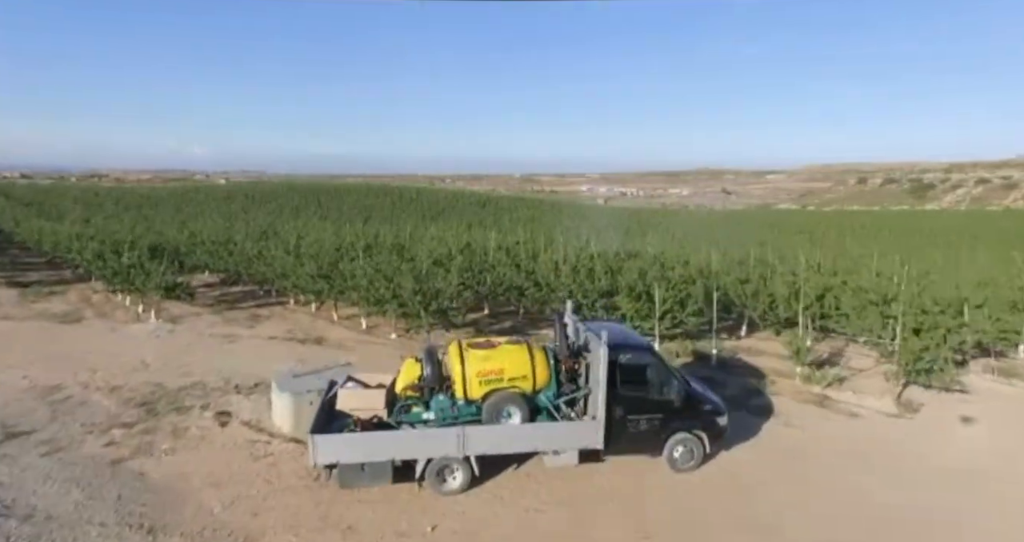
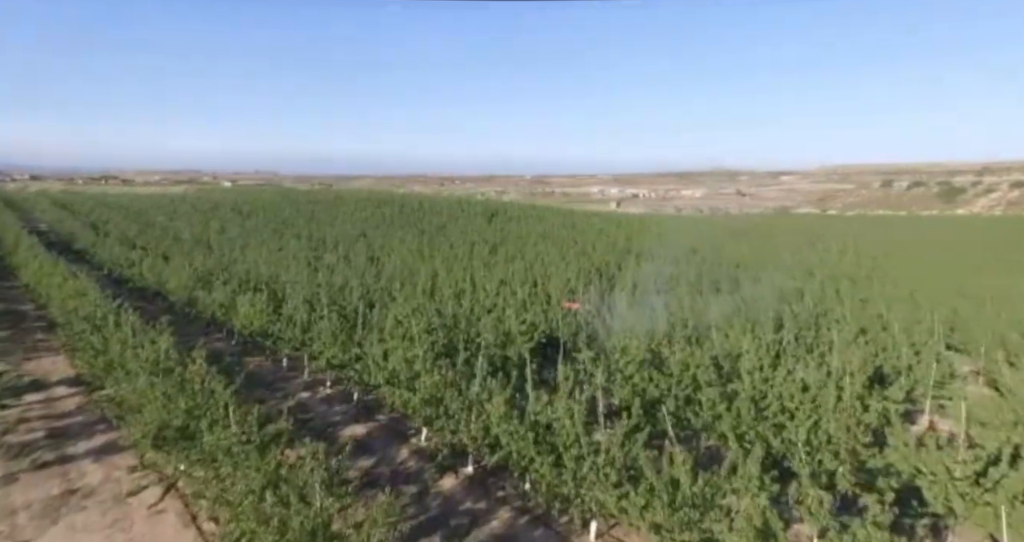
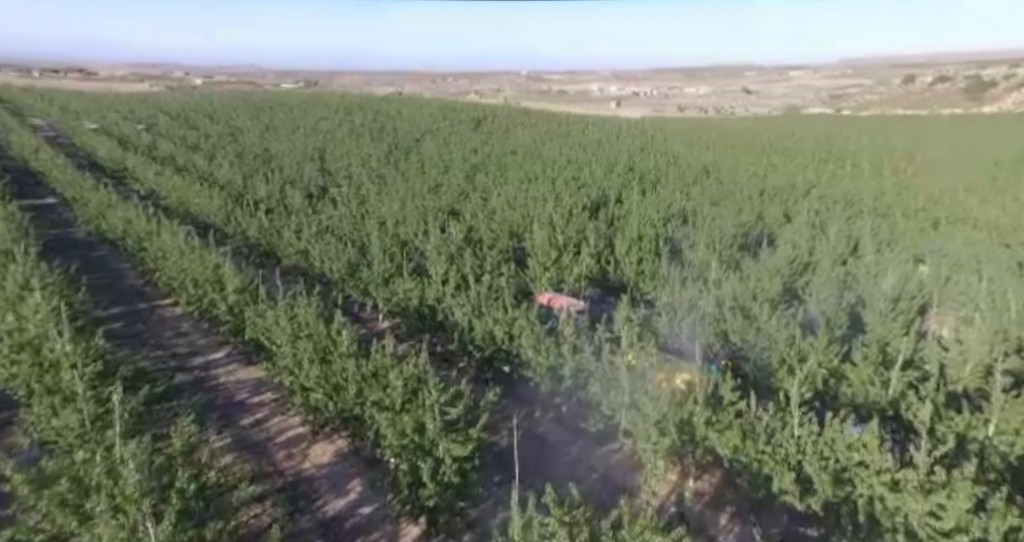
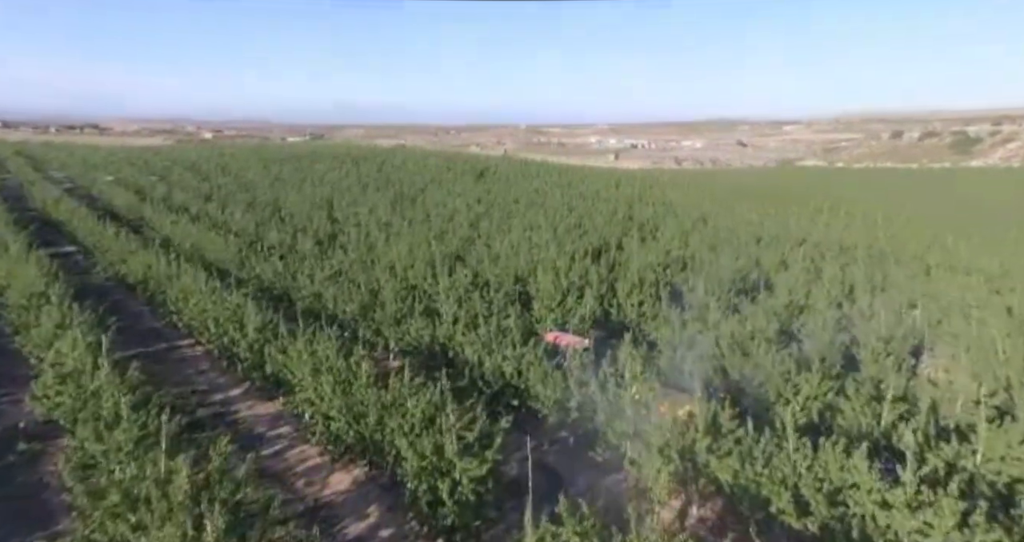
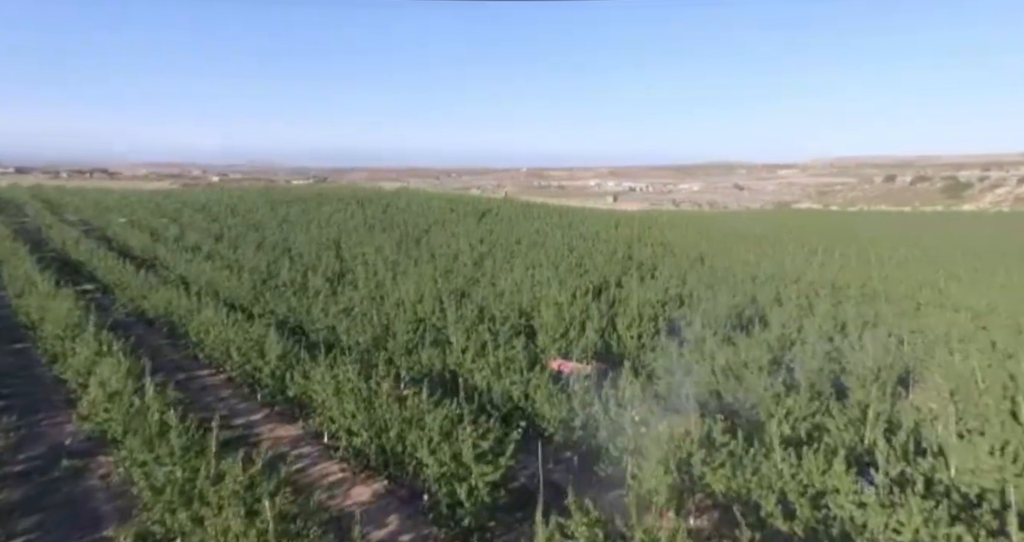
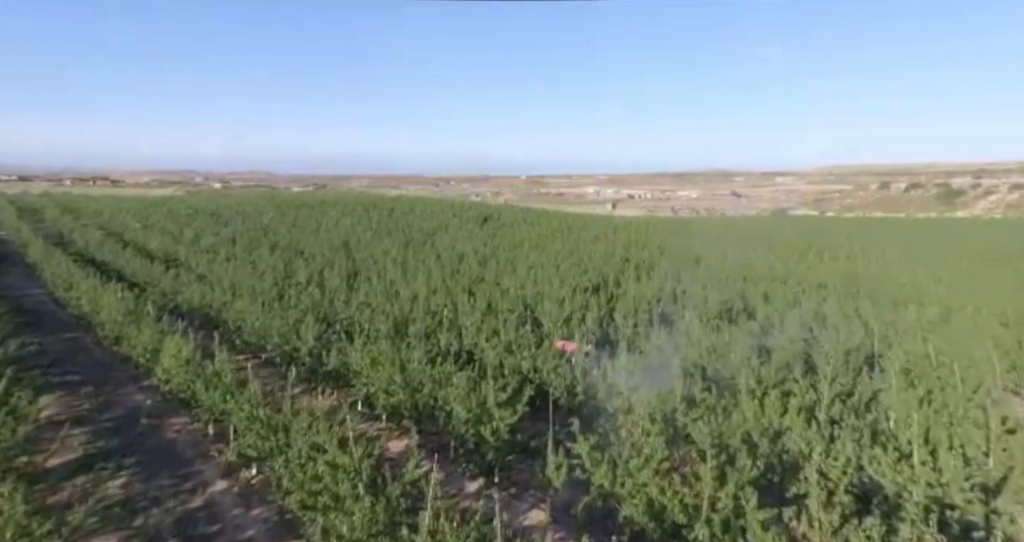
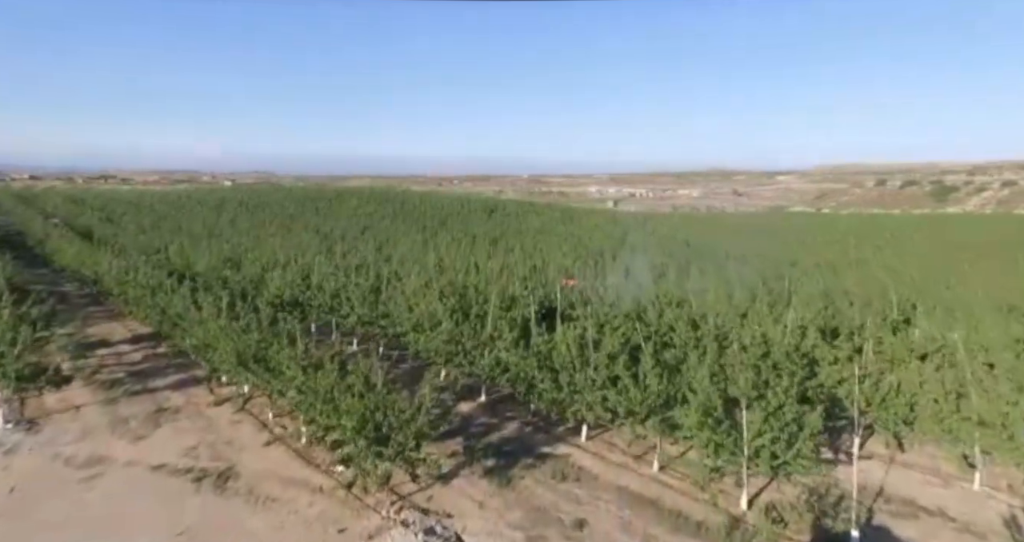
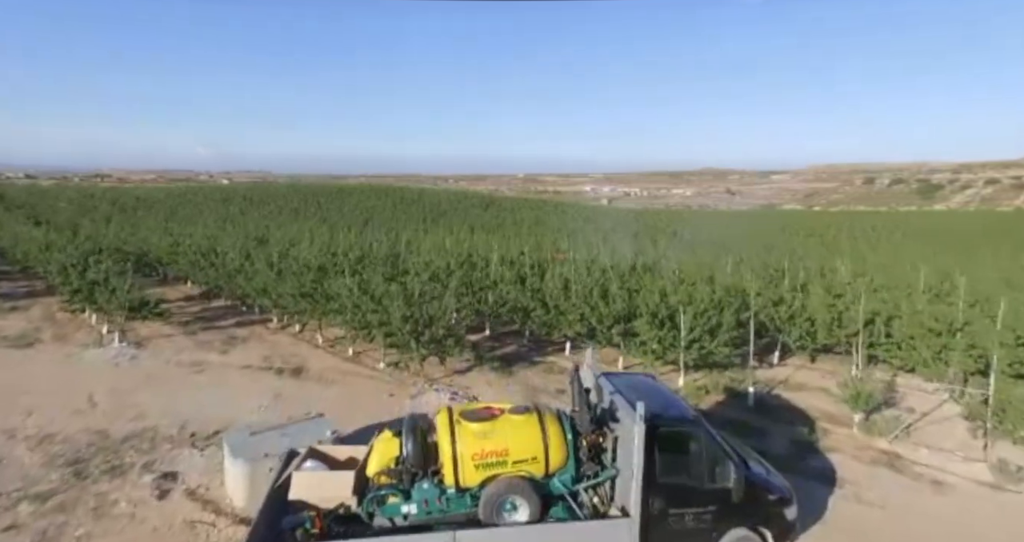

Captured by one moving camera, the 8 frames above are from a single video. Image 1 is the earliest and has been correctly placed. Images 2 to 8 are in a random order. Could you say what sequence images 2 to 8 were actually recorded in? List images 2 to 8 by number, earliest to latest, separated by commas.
8, 7, 2, 6, 5, 4, 3
